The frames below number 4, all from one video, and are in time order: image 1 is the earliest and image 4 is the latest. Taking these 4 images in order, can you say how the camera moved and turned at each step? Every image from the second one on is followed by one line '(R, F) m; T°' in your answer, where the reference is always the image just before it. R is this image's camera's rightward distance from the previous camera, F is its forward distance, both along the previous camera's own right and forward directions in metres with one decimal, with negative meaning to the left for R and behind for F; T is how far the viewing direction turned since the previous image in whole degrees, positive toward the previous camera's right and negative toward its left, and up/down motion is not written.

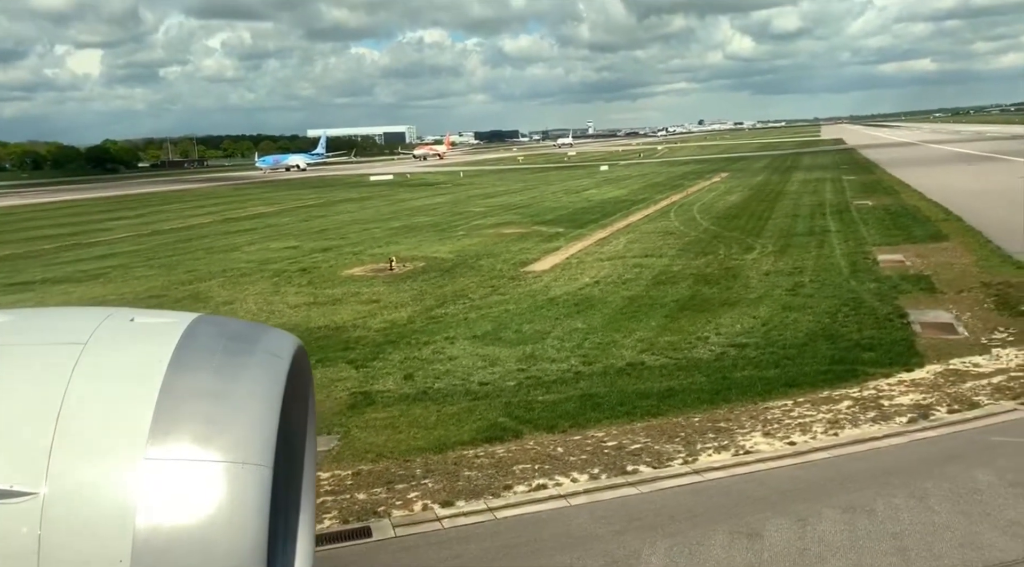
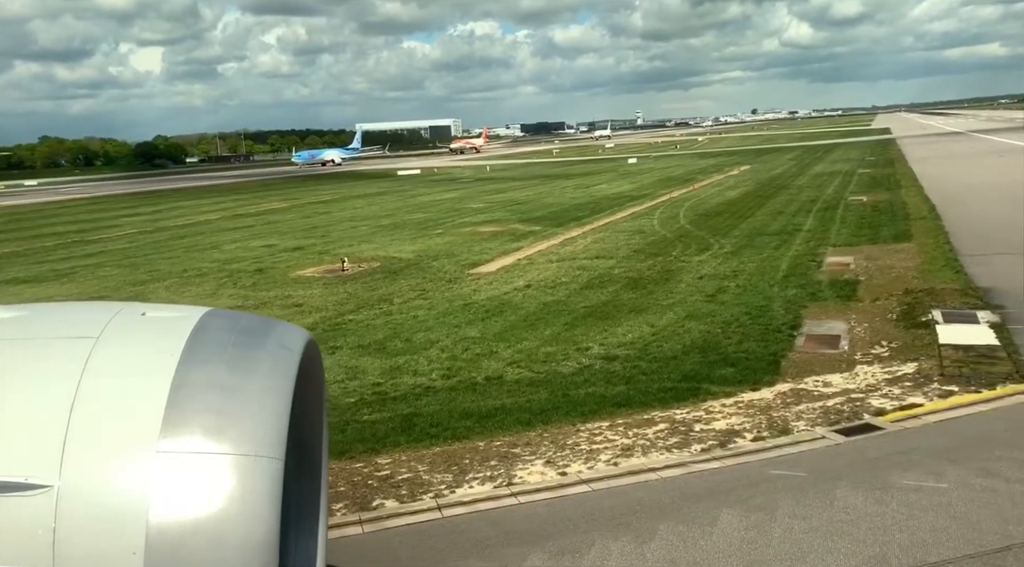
(+2.5, +0.5) m; -2°
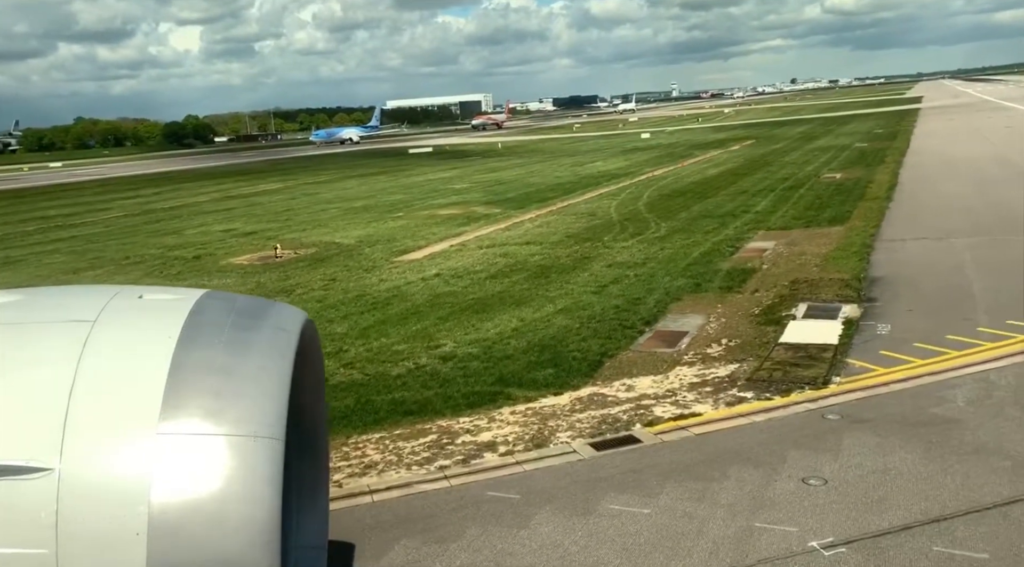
(+2.7, +0.5) m; -1°
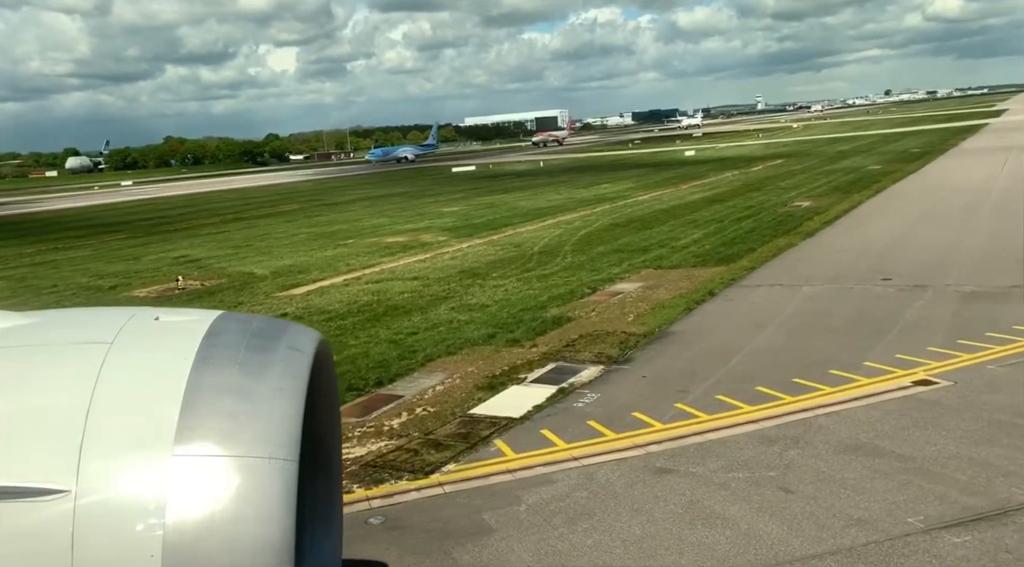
(+4.8, +1.0) m; -2°
